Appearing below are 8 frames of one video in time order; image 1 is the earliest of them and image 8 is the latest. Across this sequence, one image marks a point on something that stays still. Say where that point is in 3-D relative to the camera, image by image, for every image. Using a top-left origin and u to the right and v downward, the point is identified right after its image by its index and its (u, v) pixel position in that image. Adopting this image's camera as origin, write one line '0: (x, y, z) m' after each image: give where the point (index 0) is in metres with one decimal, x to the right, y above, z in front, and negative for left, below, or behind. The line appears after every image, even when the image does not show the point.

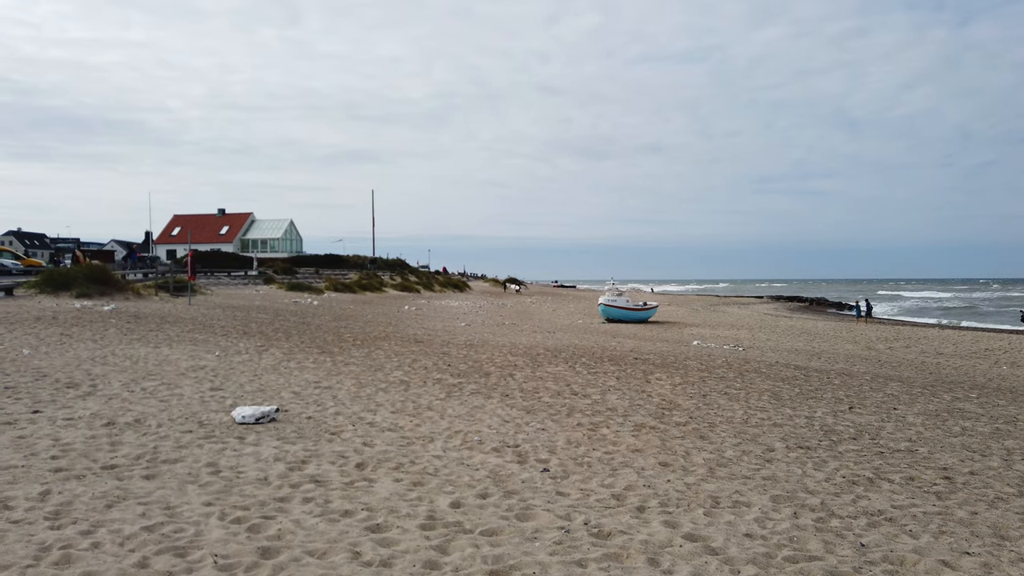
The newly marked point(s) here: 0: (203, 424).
0: (-3.1, -1.4, +7.6) m
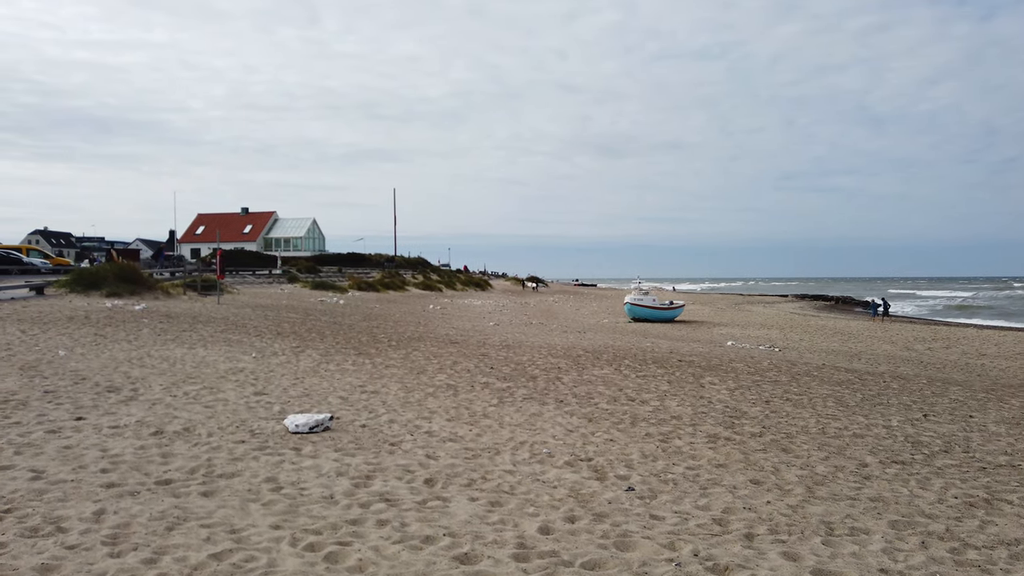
0: (-2.5, -1.4, +7.2) m
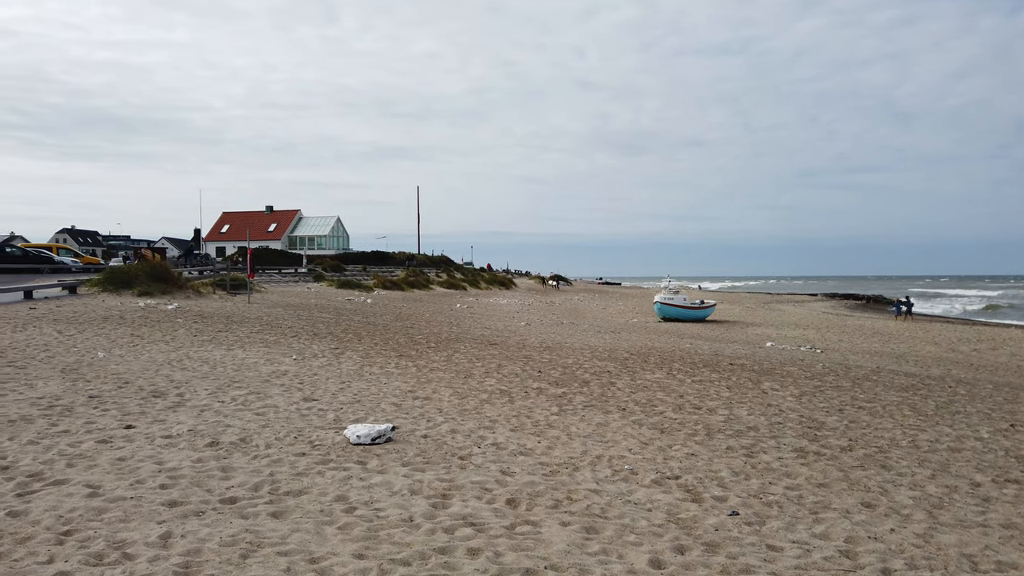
0: (-1.8, -1.4, +6.8) m
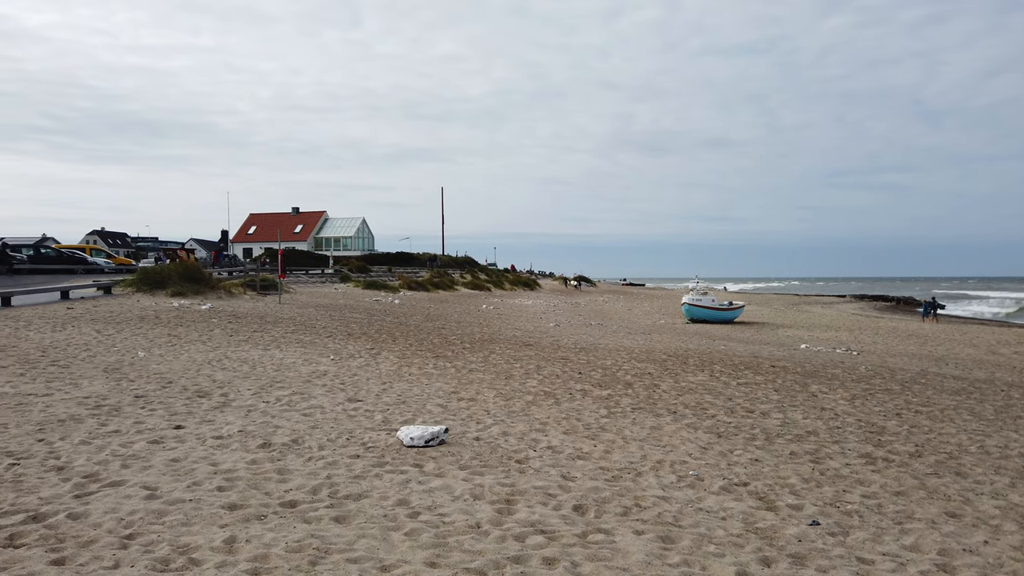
0: (-1.3, -1.4, +6.7) m
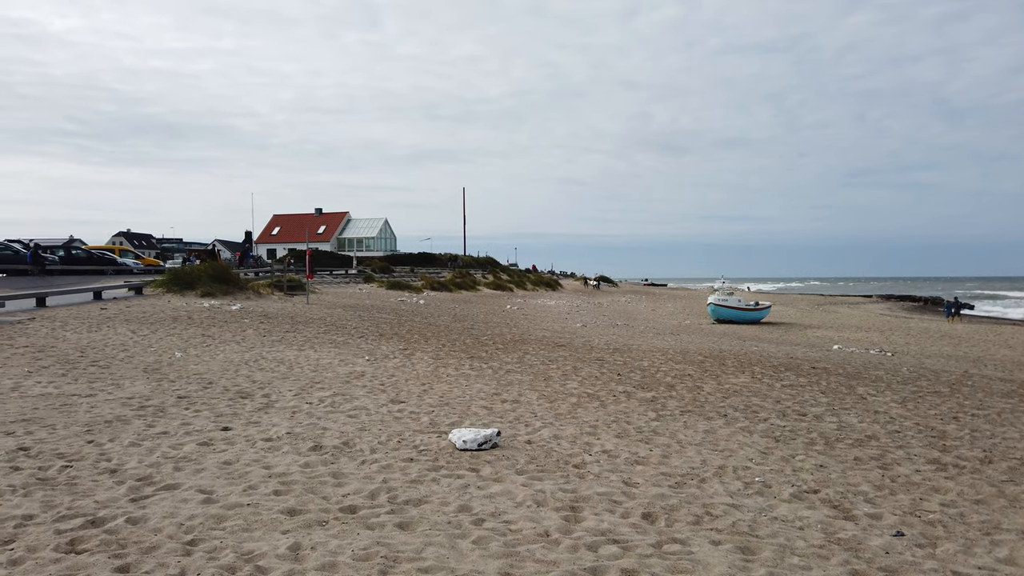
0: (-0.8, -1.4, +6.5) m
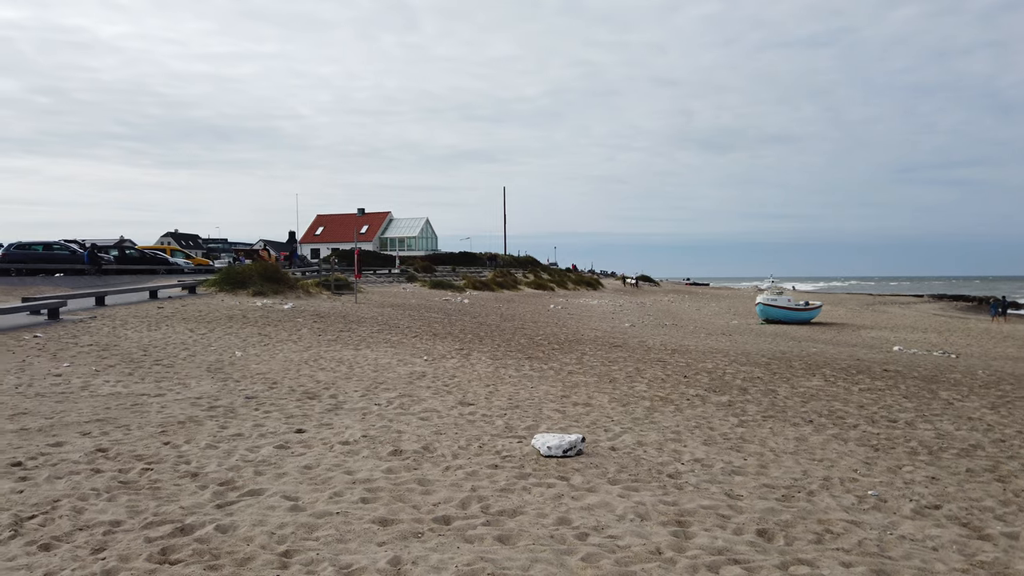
0: (-0.1, -1.4, +6.3) m
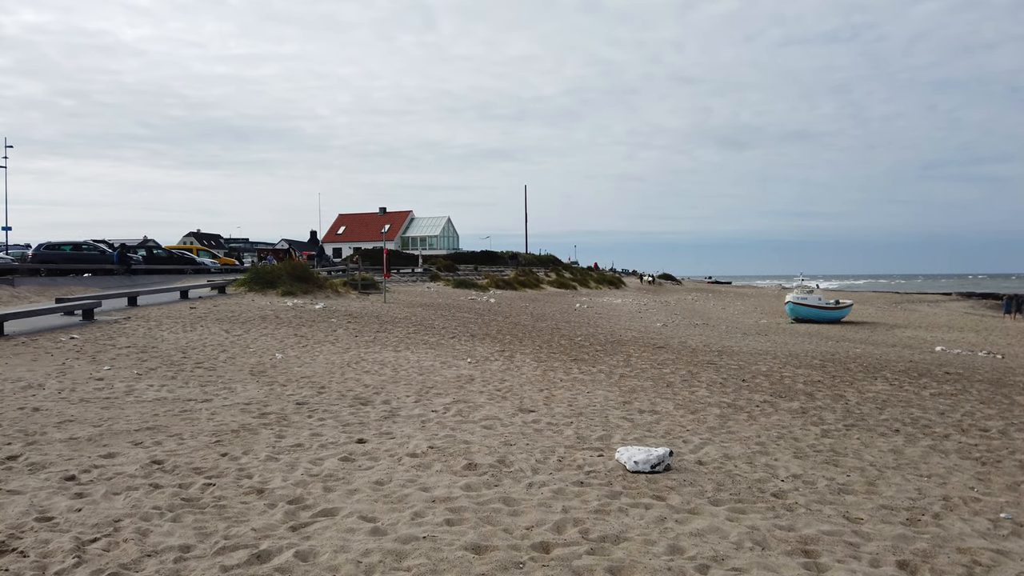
0: (+0.6, -1.4, +5.8) m
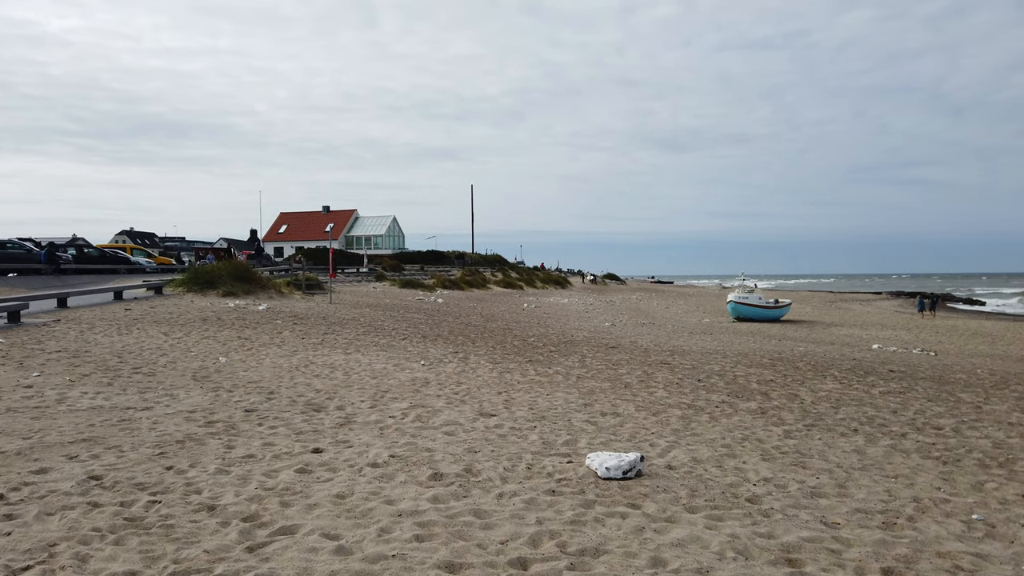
0: (+0.3, -1.4, +5.6) m
